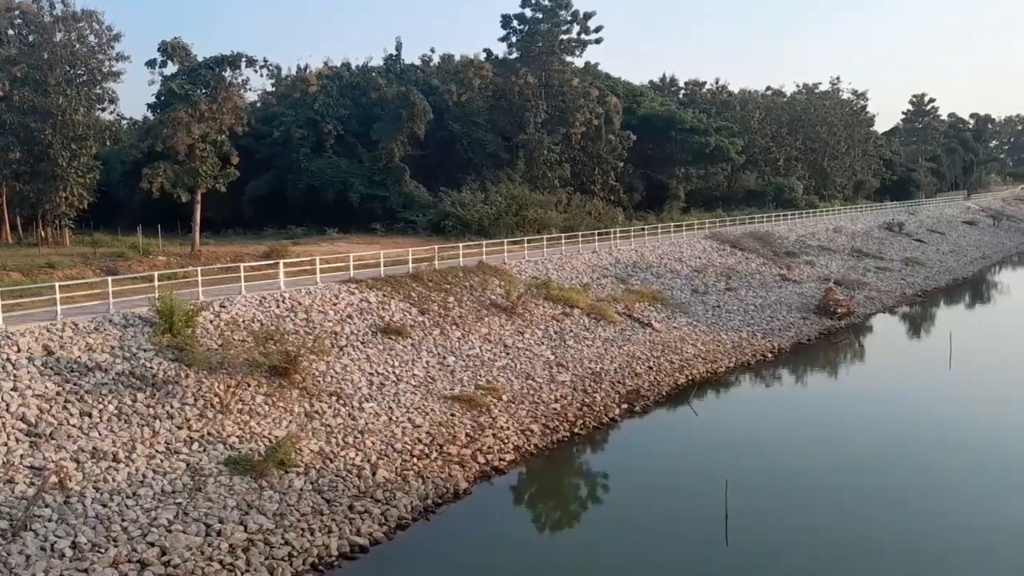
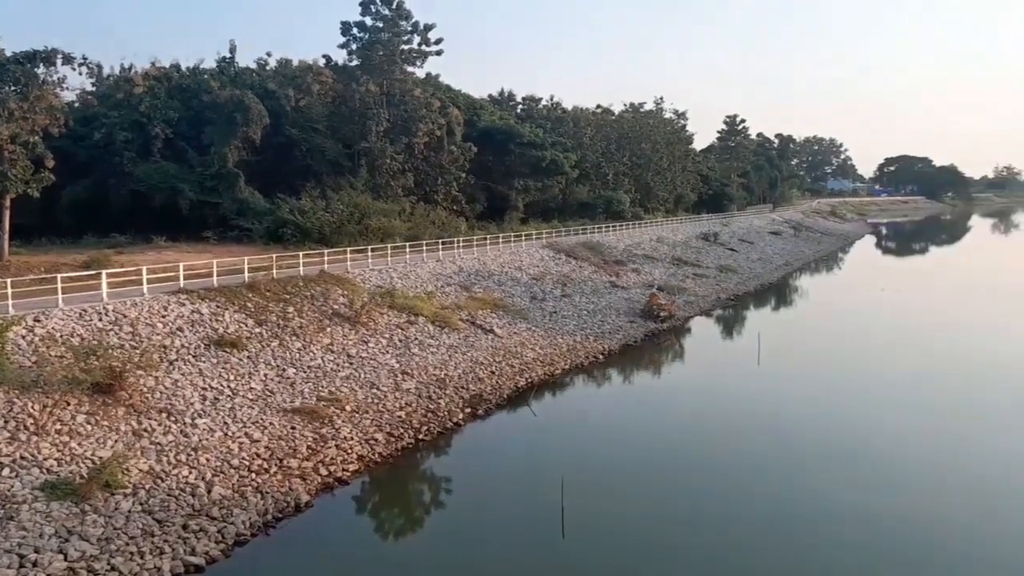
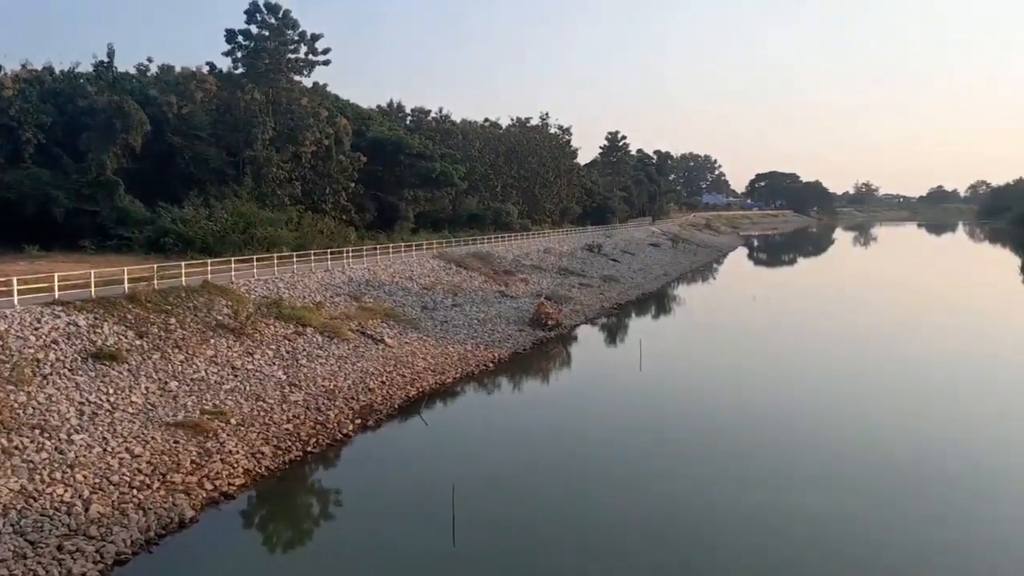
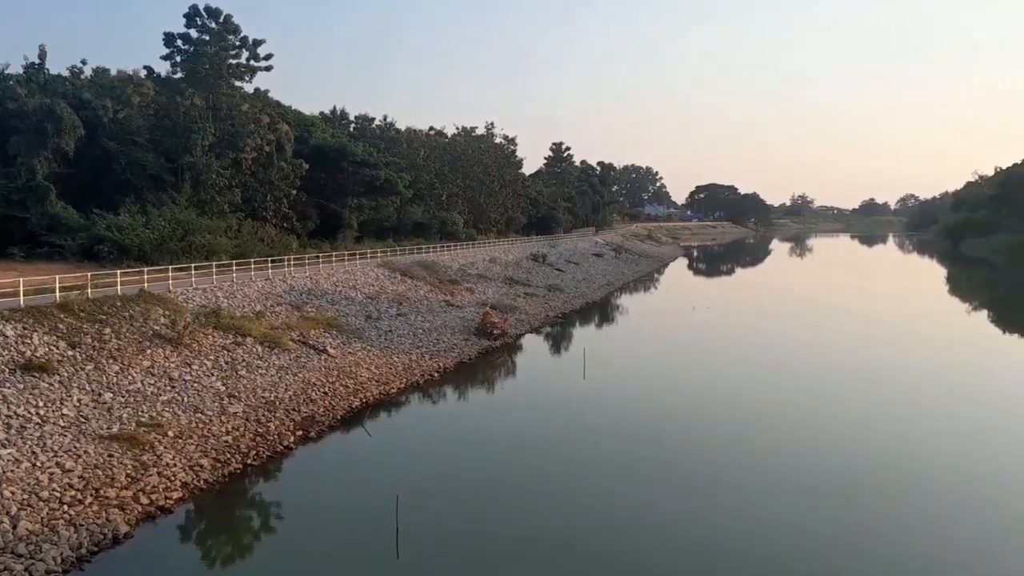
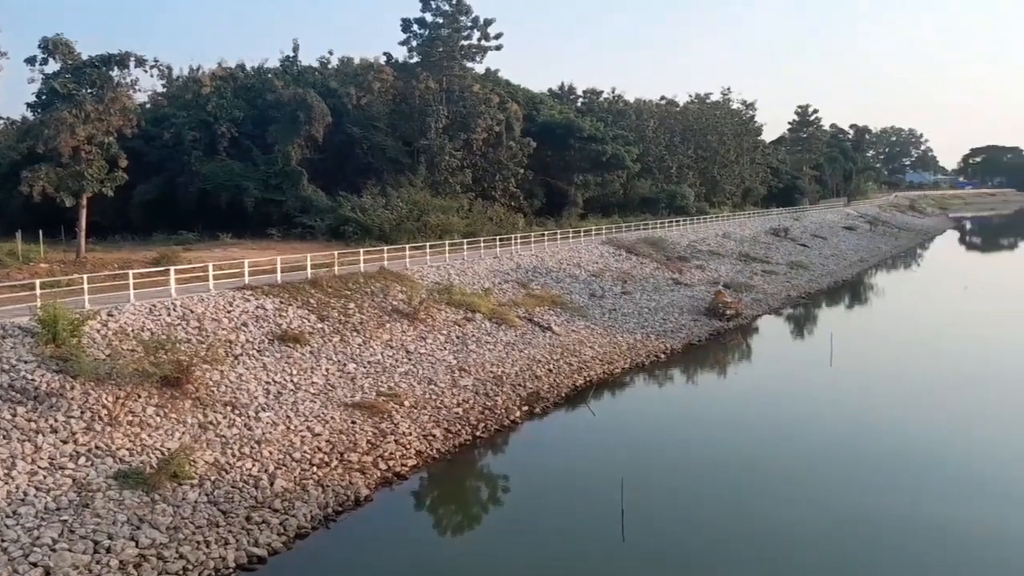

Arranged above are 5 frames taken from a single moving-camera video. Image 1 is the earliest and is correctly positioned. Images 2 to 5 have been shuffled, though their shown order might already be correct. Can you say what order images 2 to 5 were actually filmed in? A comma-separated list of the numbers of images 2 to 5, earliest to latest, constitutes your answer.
5, 2, 3, 4
